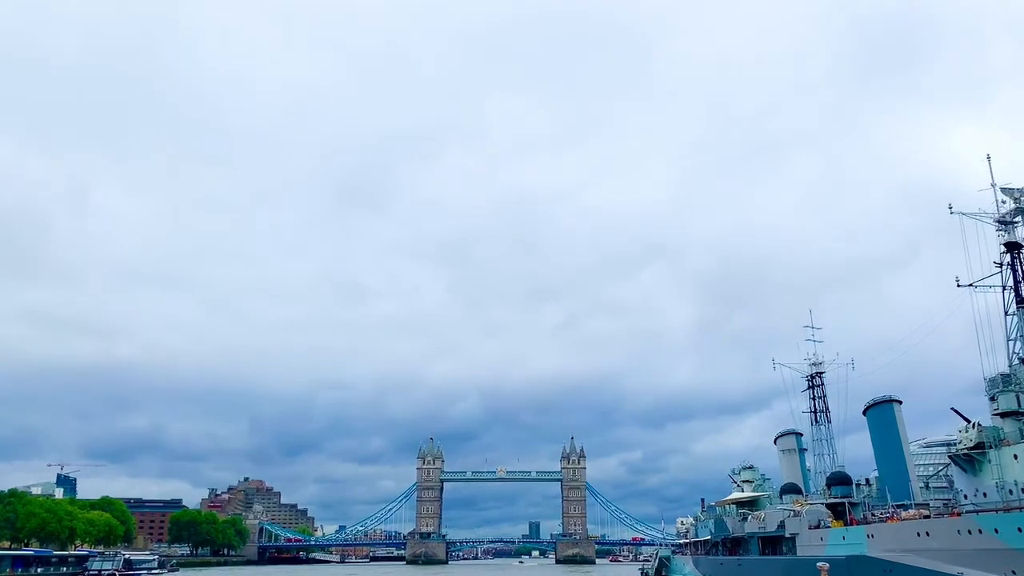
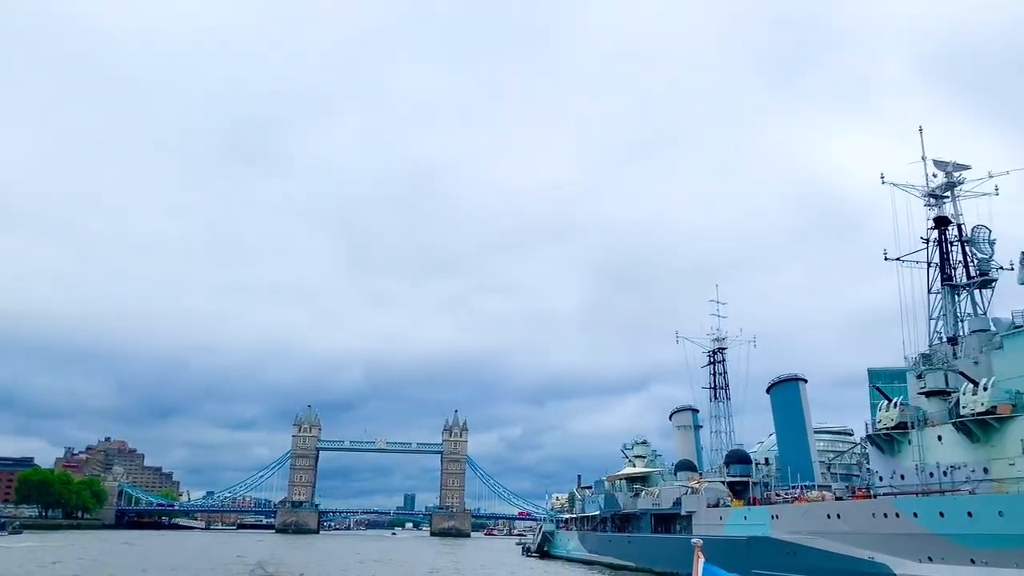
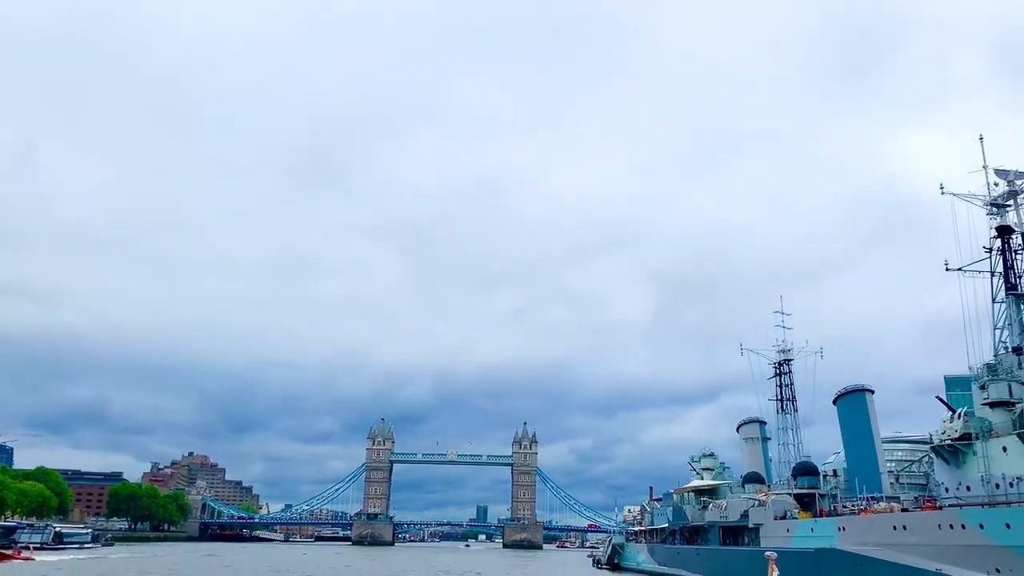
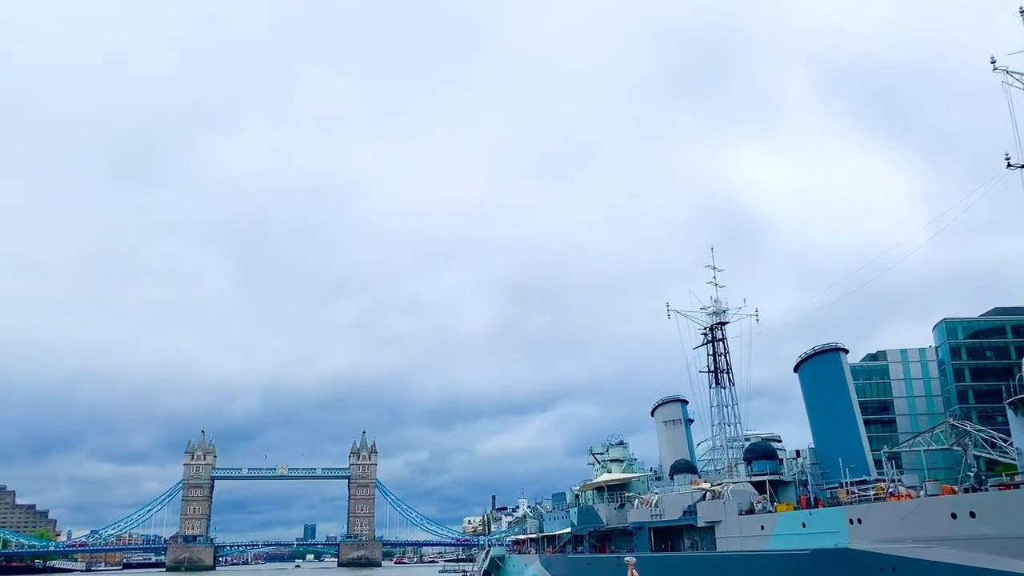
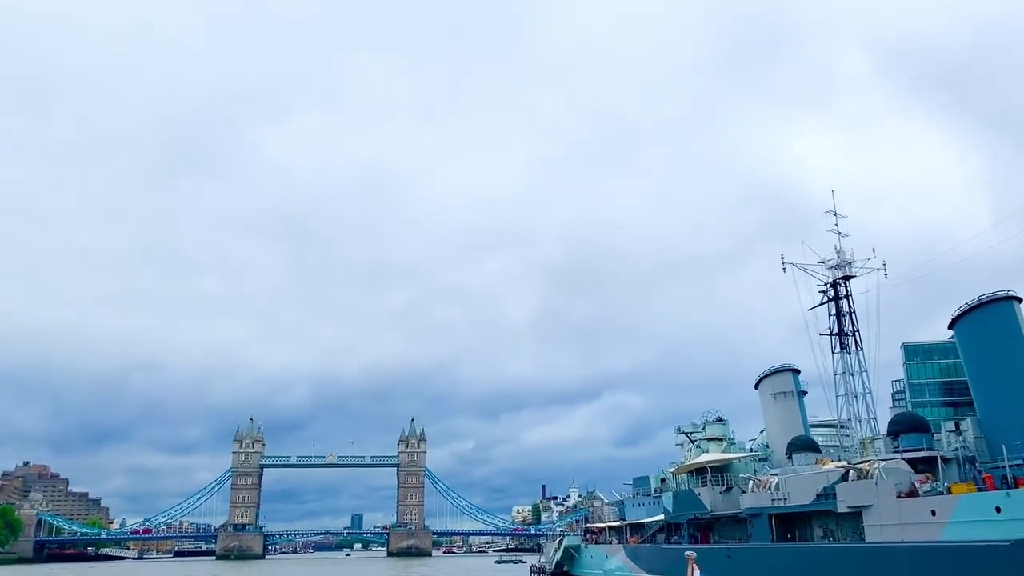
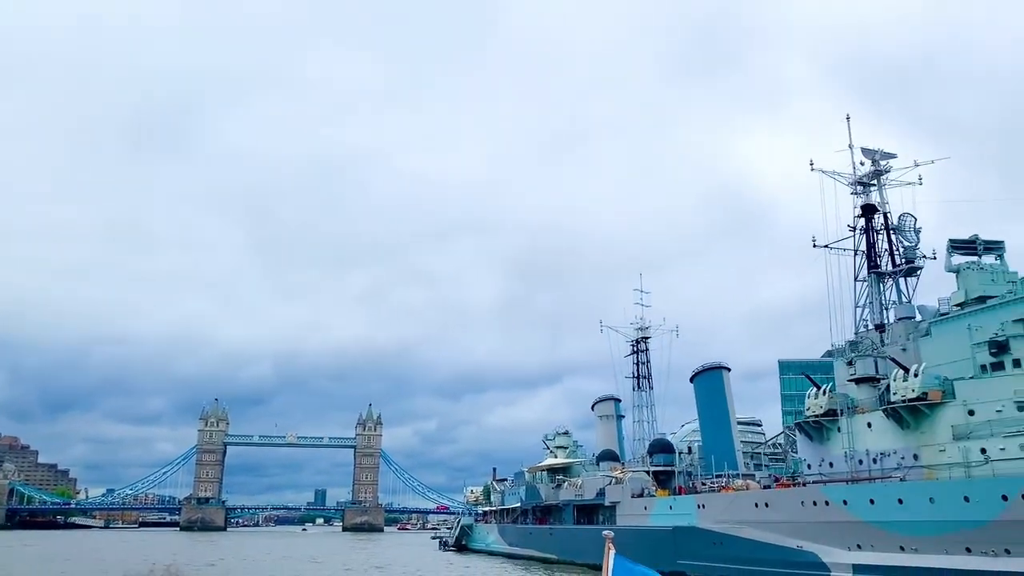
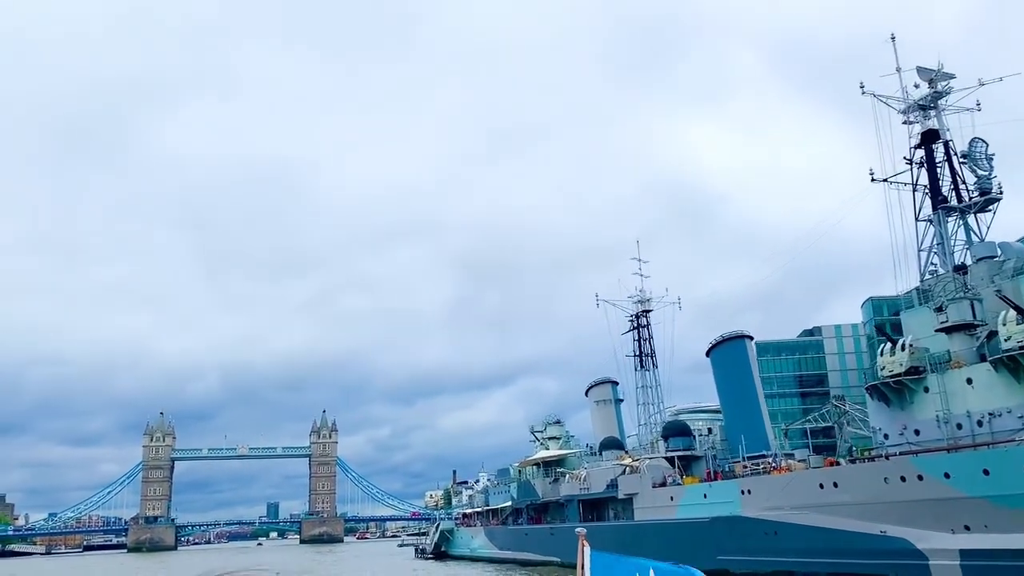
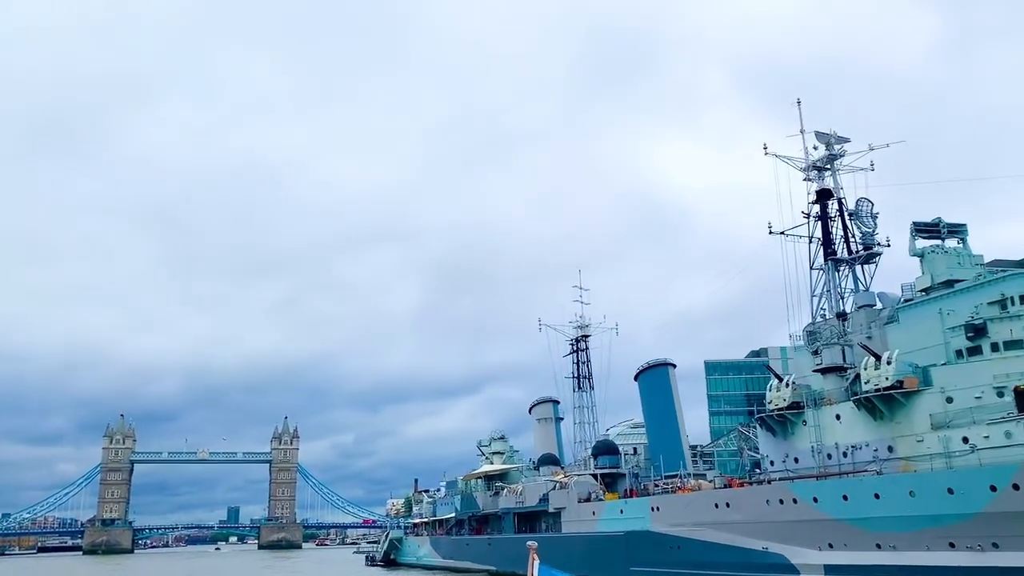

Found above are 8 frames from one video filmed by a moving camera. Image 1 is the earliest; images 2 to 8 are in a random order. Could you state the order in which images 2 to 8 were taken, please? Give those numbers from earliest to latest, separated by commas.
3, 2, 6, 8, 7, 4, 5
